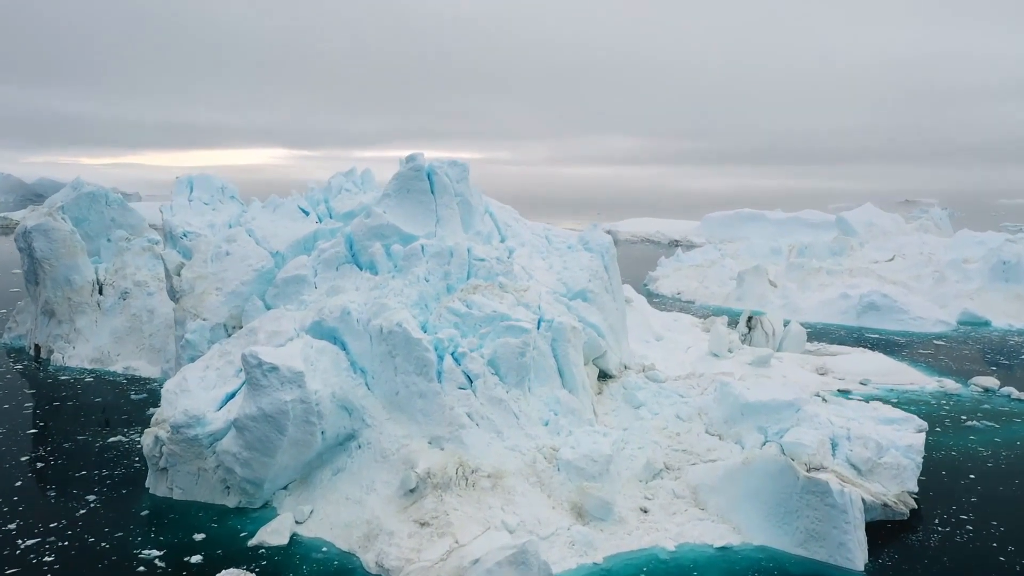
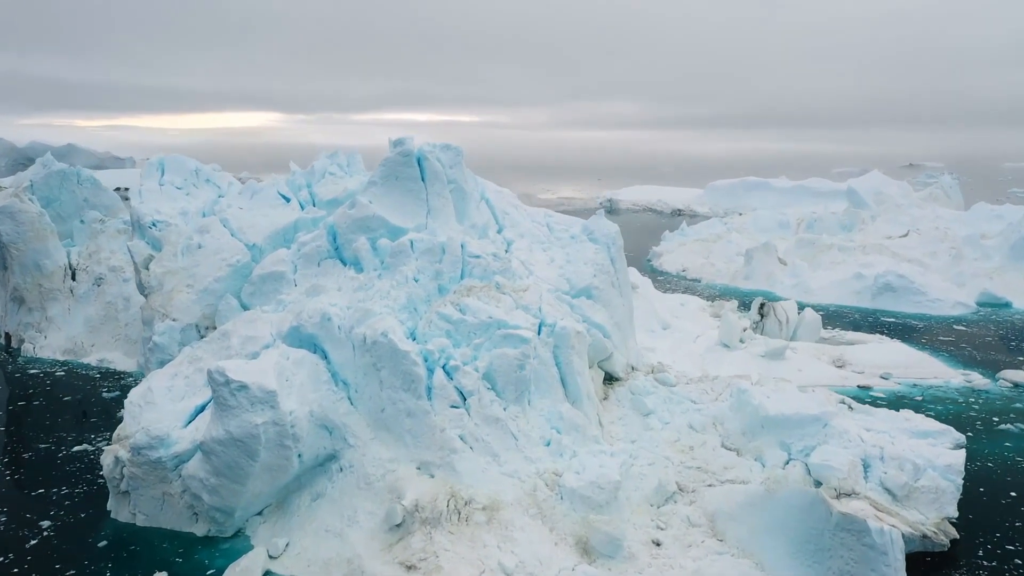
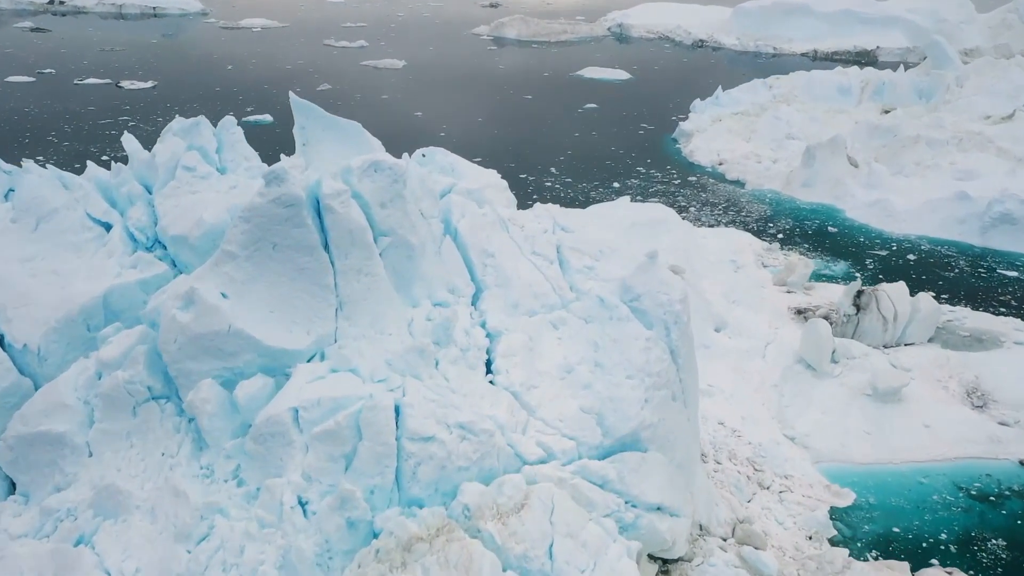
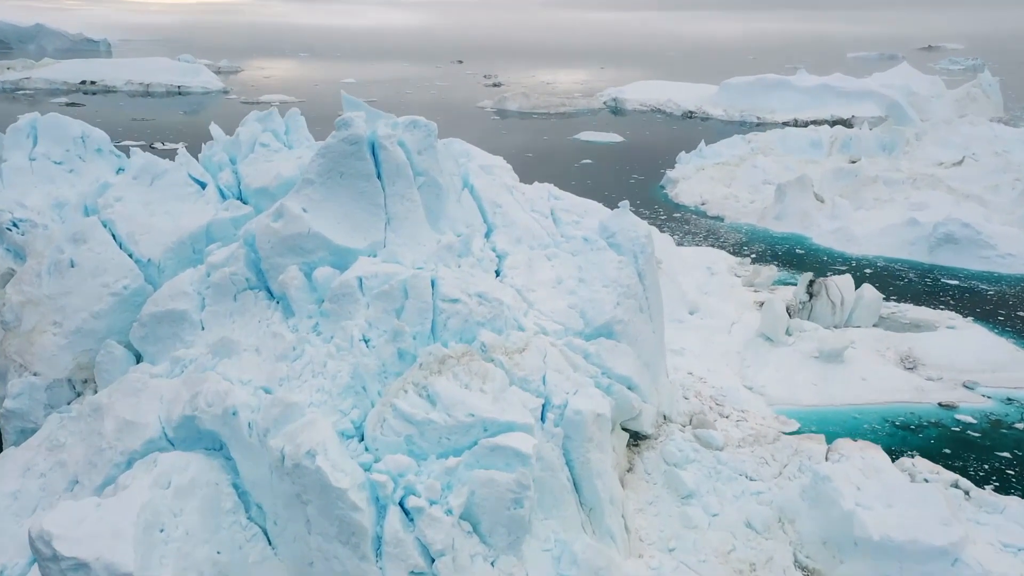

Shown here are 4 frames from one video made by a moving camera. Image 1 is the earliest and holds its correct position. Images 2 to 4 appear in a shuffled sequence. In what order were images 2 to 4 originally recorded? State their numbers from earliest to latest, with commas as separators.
2, 4, 3
